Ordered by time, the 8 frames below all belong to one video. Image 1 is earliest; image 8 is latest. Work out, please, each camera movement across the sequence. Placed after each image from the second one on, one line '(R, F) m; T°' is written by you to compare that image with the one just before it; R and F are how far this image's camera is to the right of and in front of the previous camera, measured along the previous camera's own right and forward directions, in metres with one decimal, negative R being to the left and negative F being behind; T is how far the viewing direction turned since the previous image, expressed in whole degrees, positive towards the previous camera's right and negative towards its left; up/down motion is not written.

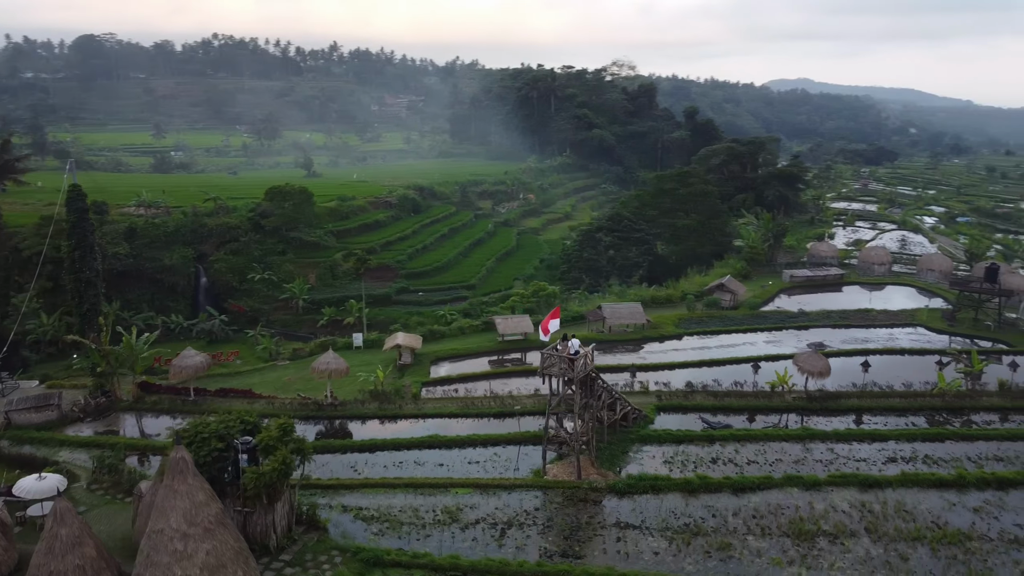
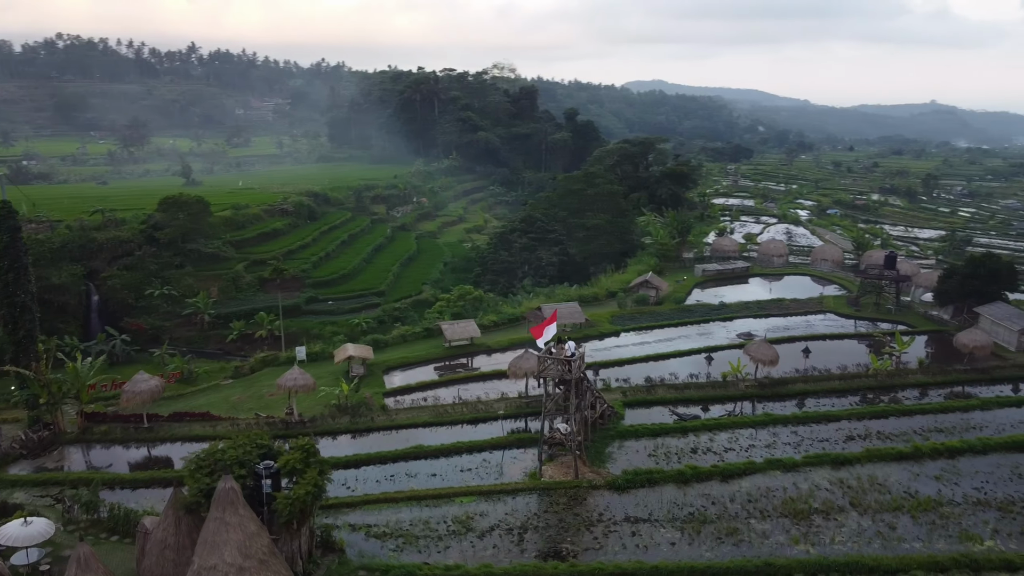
(-2.6, +0.1) m; +9°
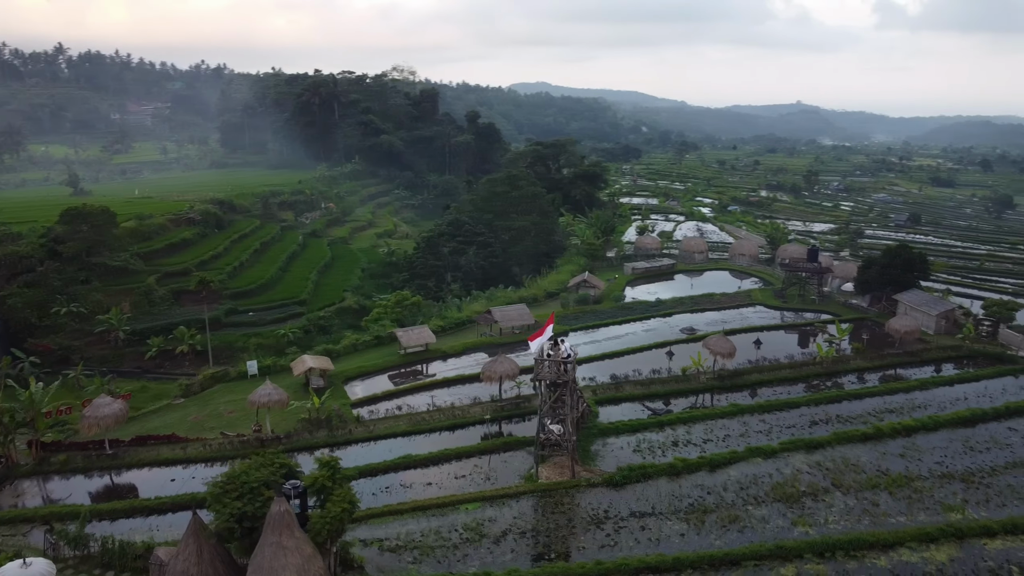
(-2.2, +0.1) m; +8°
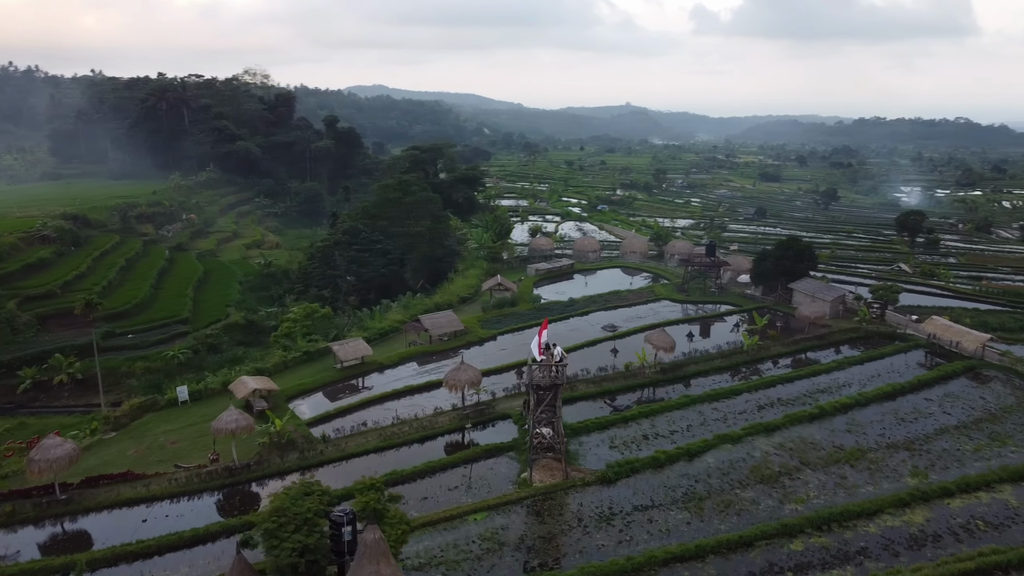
(-3.1, +0.2) m; +11°
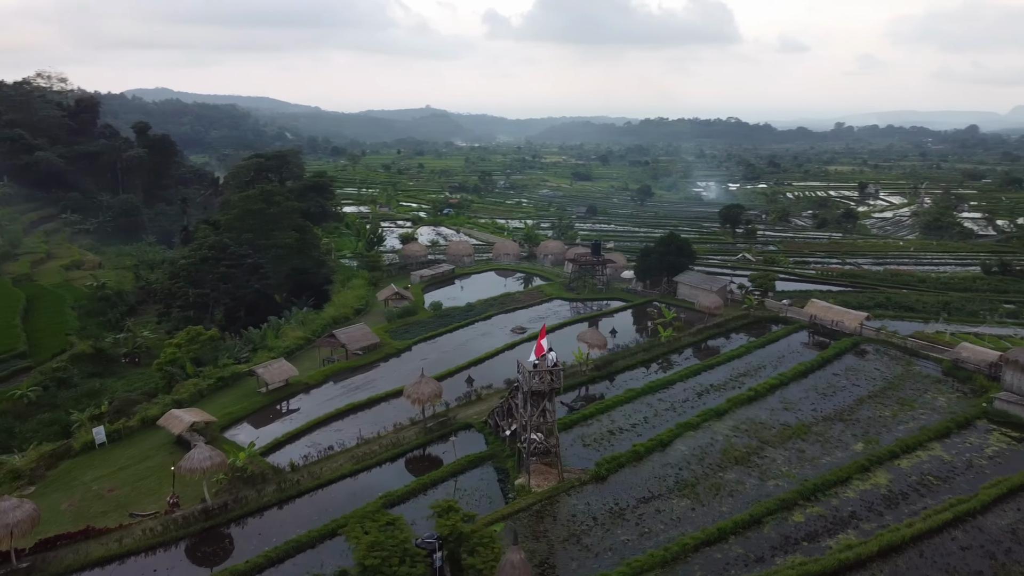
(-4.0, +0.4) m; +14°
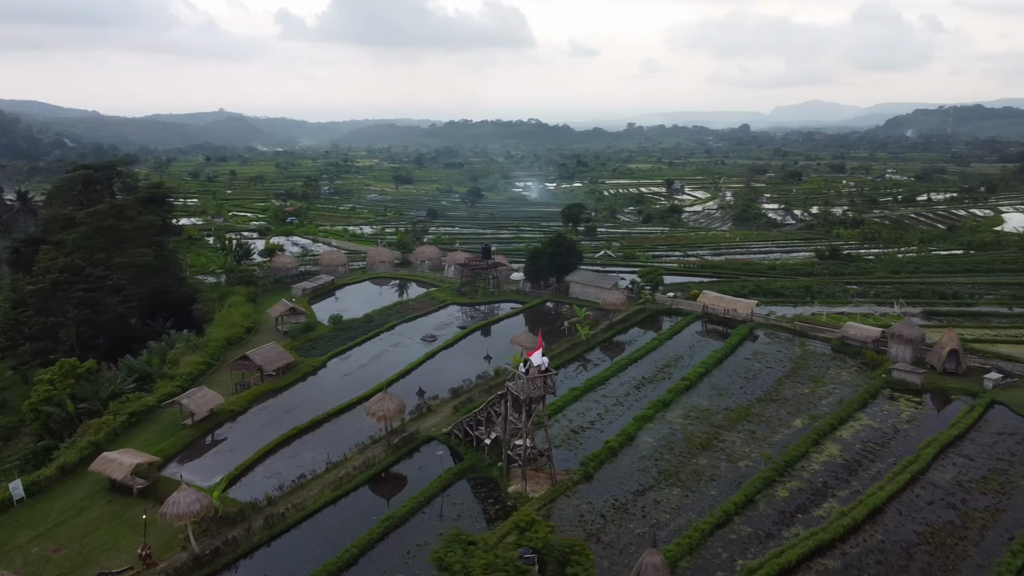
(-4.0, +0.4) m; +13°
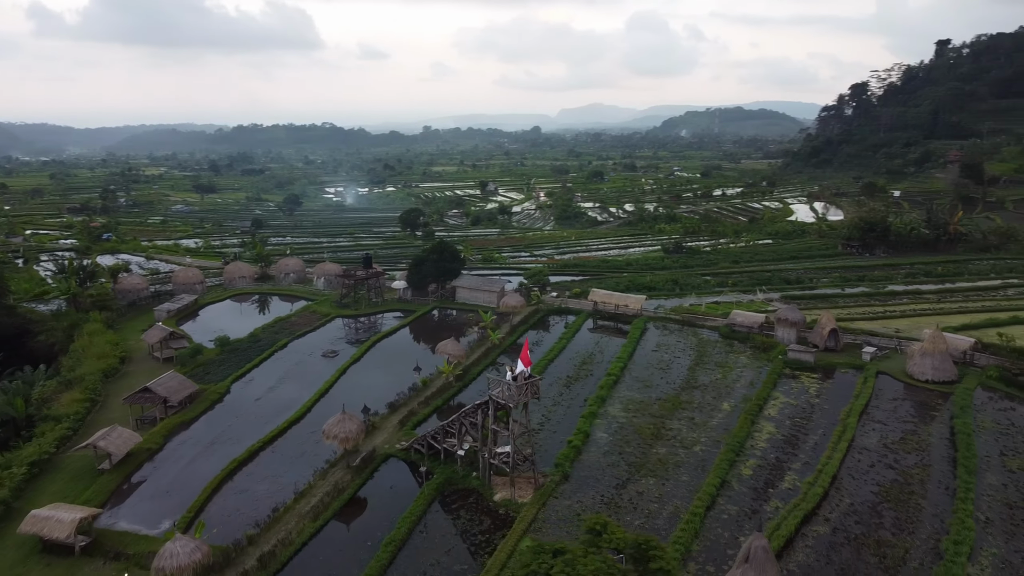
(-4.0, +0.4) m; +14°
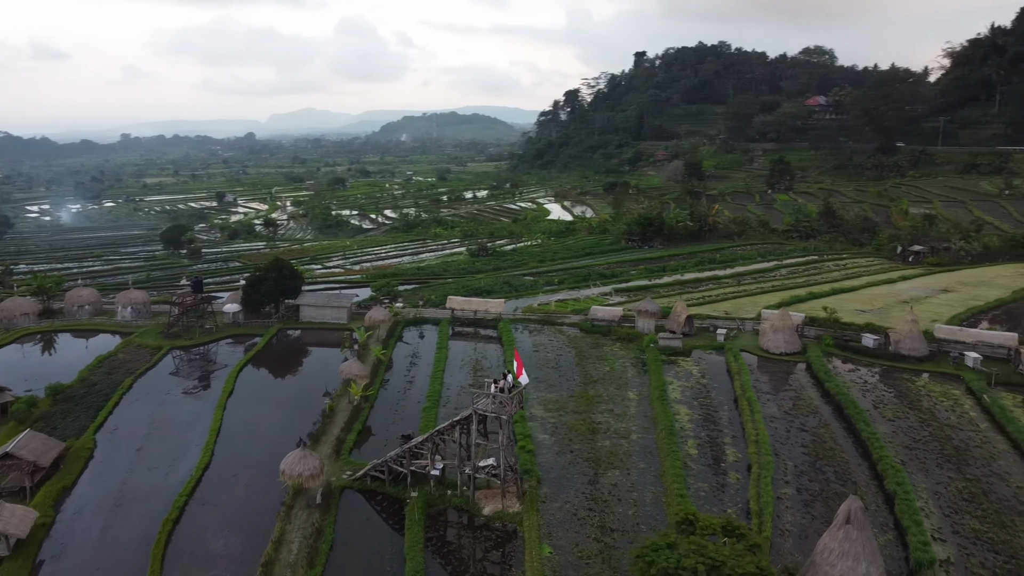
(-5.7, +0.8) m; +19°
